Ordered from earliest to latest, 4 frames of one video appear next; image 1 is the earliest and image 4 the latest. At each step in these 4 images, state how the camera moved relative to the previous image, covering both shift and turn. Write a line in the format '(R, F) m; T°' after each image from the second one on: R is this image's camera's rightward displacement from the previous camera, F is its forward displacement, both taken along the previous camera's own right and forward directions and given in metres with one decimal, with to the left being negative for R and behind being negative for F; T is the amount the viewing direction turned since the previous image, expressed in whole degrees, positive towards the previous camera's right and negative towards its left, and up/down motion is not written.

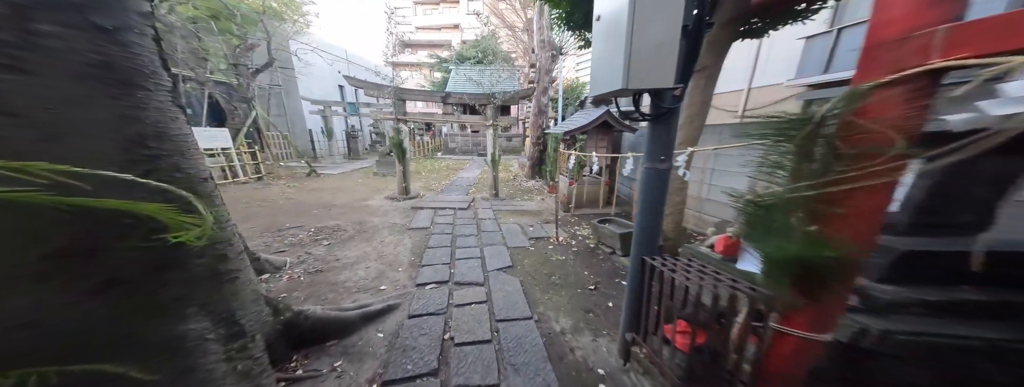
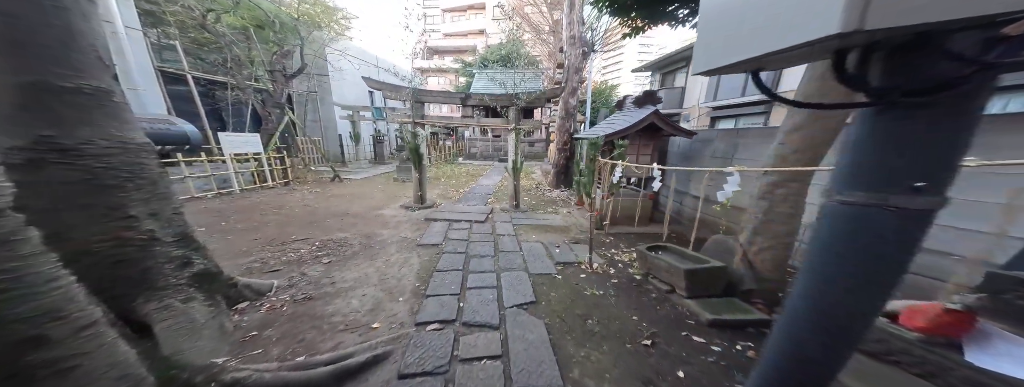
(0.0, +0.6) m; -5°
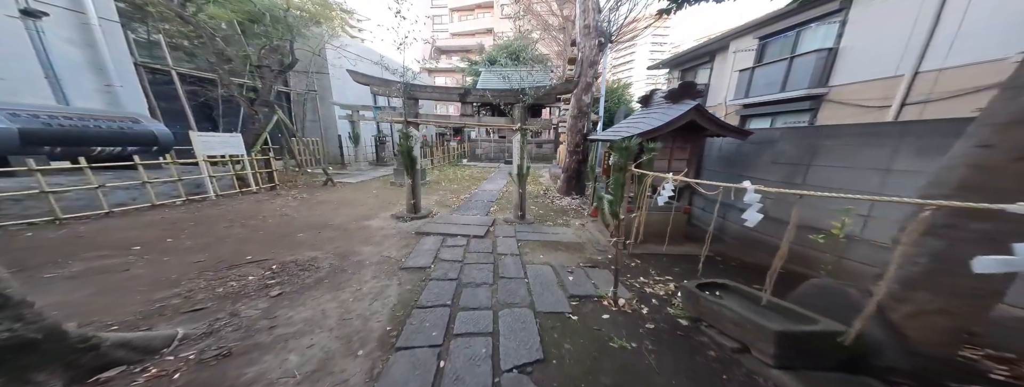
(+0.1, +0.7) m; -2°
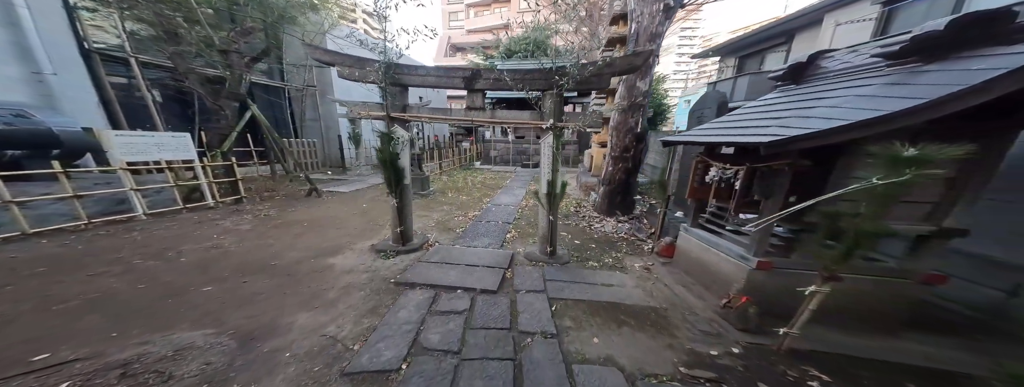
(-0.2, +1.6) m; -4°
